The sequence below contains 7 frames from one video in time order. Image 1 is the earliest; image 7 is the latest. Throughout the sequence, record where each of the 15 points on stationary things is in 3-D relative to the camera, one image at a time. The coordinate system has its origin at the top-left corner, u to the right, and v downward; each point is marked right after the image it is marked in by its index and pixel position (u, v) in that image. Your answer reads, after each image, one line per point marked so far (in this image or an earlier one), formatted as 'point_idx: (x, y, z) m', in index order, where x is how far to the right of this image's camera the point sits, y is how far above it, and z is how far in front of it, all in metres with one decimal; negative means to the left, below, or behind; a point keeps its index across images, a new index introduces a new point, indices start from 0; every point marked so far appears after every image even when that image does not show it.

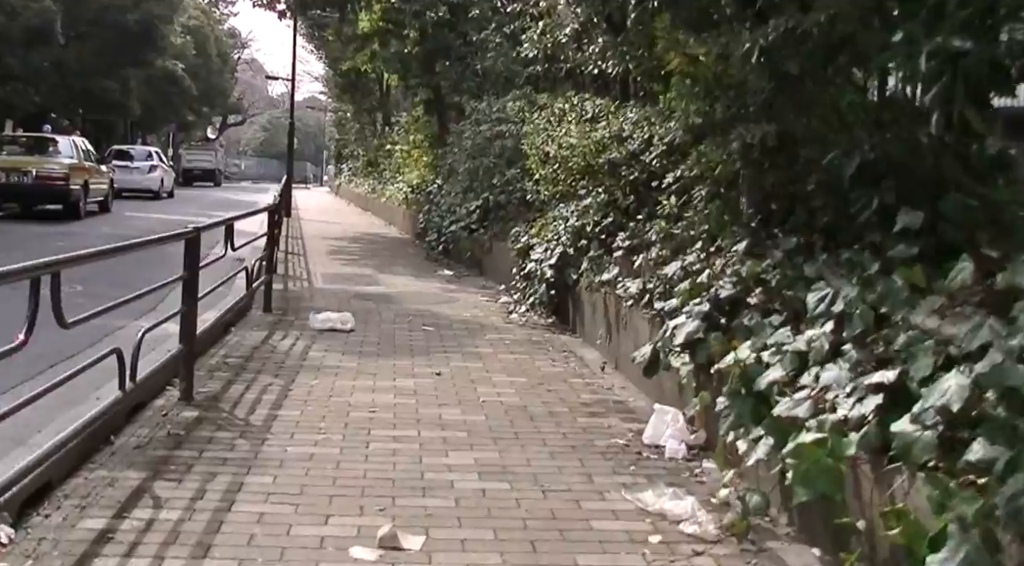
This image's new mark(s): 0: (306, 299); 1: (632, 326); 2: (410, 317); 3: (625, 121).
0: (-2.3, -0.2, +11.9) m
1: (+0.9, -0.3, +7.5) m
2: (-1.0, -0.3, +10.7) m
3: (+1.1, +1.5, +9.7) m
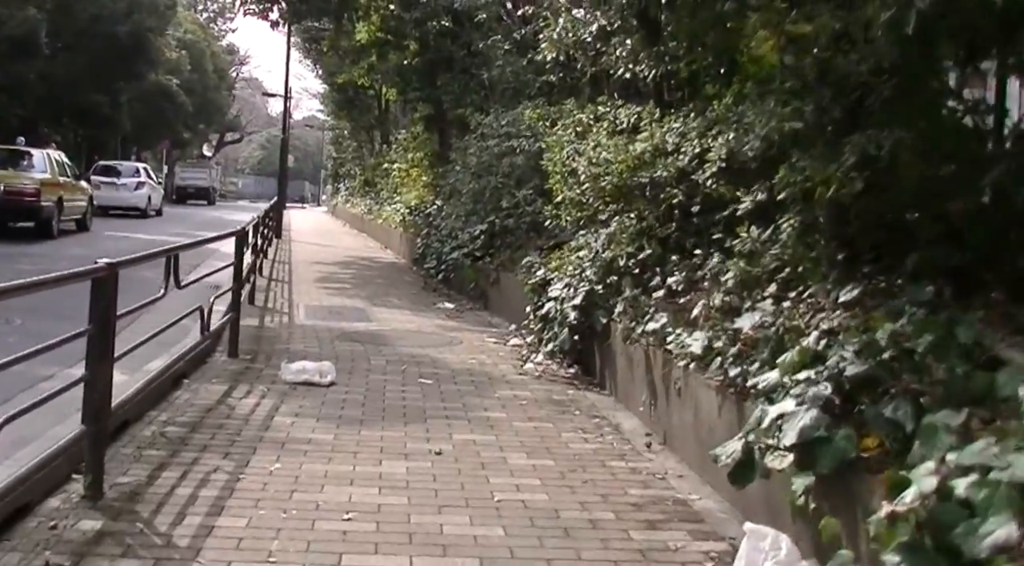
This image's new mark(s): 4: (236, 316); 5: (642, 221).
0: (-2.2, -0.5, +10.1) m
1: (+1.0, -0.6, +5.8) m
2: (-0.9, -0.7, +9.0) m
3: (+1.2, +1.1, +8.0) m
4: (-2.3, -0.3, +8.8) m
5: (+1.0, +0.5, +8.2) m
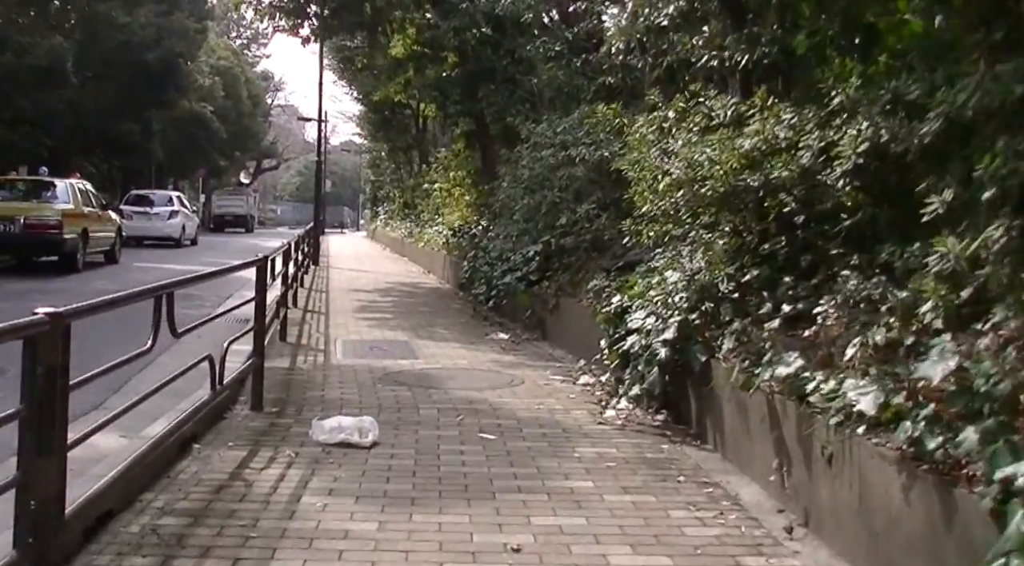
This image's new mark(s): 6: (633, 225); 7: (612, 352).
0: (-1.6, -0.8, +8.8) m
1: (+1.4, -0.7, +4.3) m
2: (-0.4, -0.9, +7.6) m
3: (+1.7, +1.0, +6.5) m
4: (-1.8, -0.6, +7.5) m
5: (+1.5, +0.3, +6.7) m
6: (+1.0, +0.5, +8.8) m
7: (+0.8, -0.5, +8.0) m
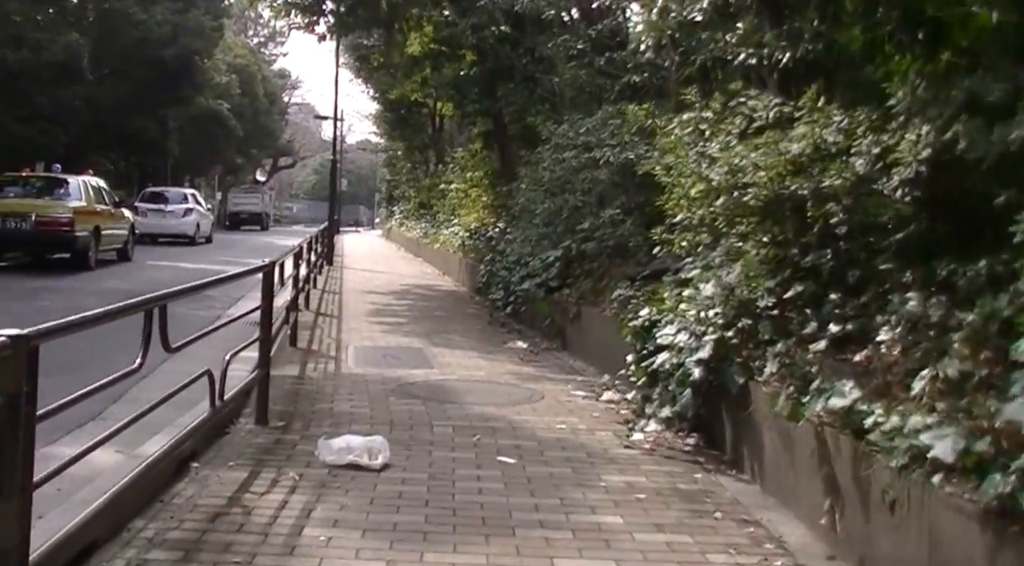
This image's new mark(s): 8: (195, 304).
0: (-1.5, -0.9, +8.3) m
1: (+1.5, -0.8, +3.8) m
2: (-0.3, -1.0, +7.1) m
3: (+1.8, +0.9, +6.0) m
4: (-1.6, -0.6, +7.0) m
5: (+1.7, +0.2, +6.3) m
6: (+1.2, +0.4, +8.4) m
7: (+0.9, -0.6, +7.5) m
8: (-4.4, -0.3, +14.8) m
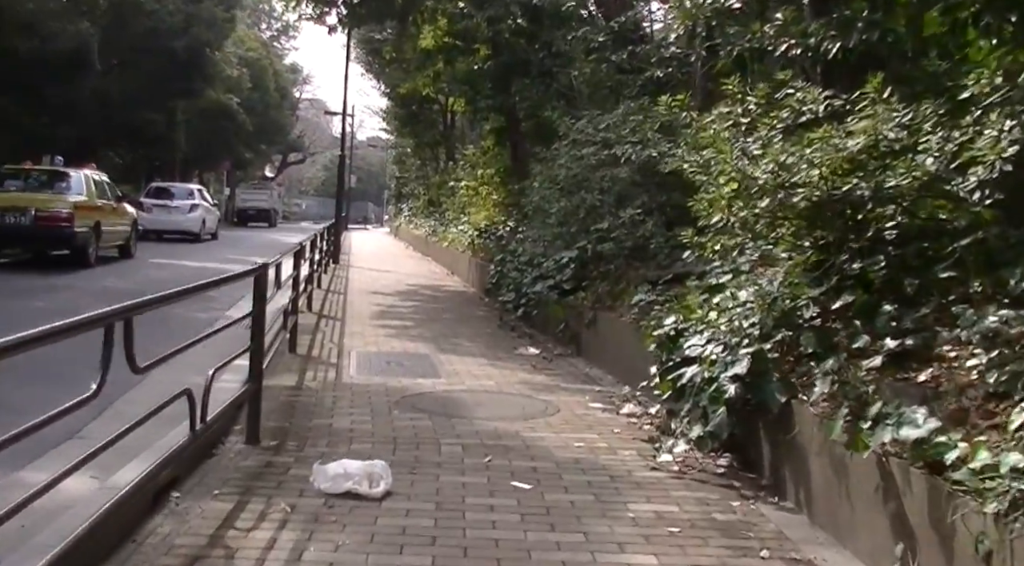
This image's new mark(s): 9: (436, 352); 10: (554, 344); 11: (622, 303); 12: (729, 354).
0: (-1.4, -0.9, +7.7) m
1: (+1.5, -0.9, +3.2) m
2: (-0.2, -1.0, +6.5) m
3: (+1.9, +0.8, +5.4) m
4: (-1.5, -0.6, +6.4) m
5: (+1.7, +0.2, +5.6) m
6: (+1.3, +0.4, +7.7) m
7: (+1.0, -0.6, +6.9) m
8: (-4.2, -0.3, +14.2) m
9: (-0.8, -0.7, +11.1) m
10: (+0.5, -0.7, +11.8) m
11: (+1.0, -0.2, +10.1) m
12: (+1.2, -0.4, +6.0) m
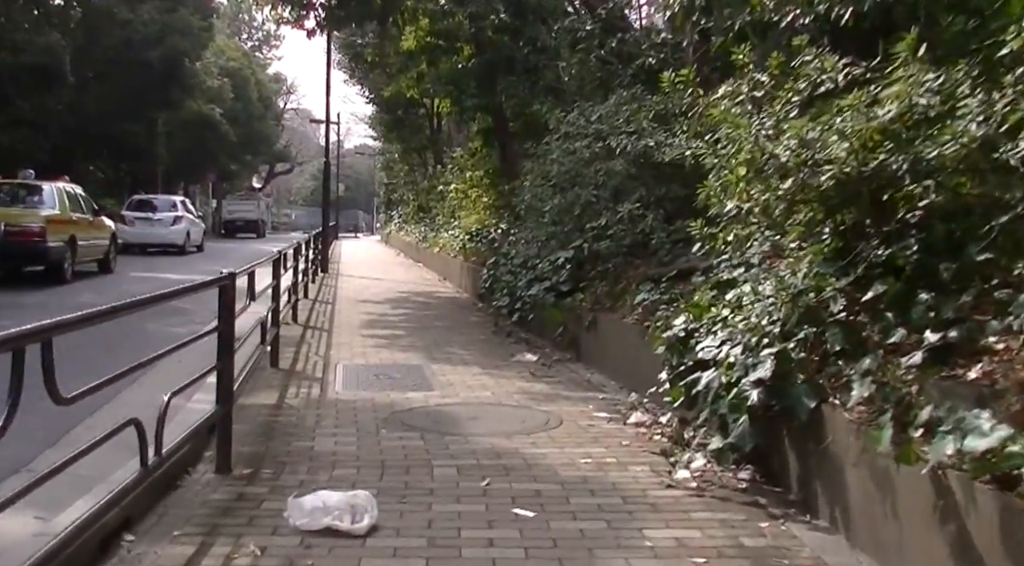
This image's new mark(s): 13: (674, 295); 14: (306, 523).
0: (-1.4, -1.0, +7.1) m
1: (+1.6, -0.8, +2.6) m
2: (-0.2, -1.0, +5.9) m
3: (+1.9, +0.9, +4.8) m
4: (-1.6, -0.7, +5.8) m
5: (+1.7, +0.2, +5.0) m
6: (+1.2, +0.4, +7.1) m
7: (+1.0, -0.6, +6.3) m
8: (-4.3, -0.5, +13.6) m
9: (-0.8, -0.8, +10.5) m
10: (+0.4, -0.7, +11.2) m
11: (+1.0, -0.2, +9.5) m
12: (+1.2, -0.4, +5.4) m
13: (+1.2, -0.1, +8.3) m
14: (-0.9, -1.1, +4.7) m
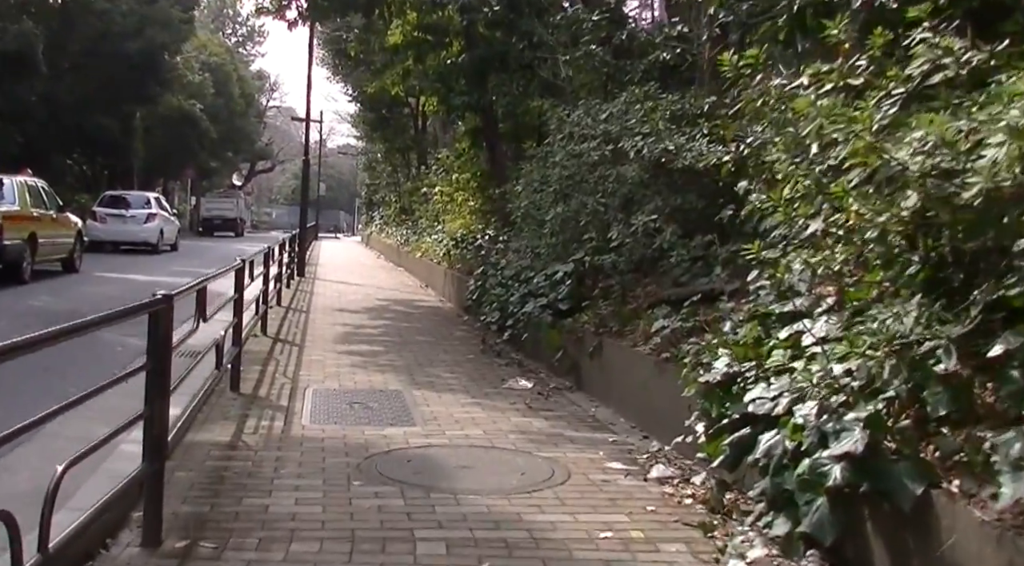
0: (-1.4, -1.1, +5.9) m
1: (+1.6, -1.0, +1.5) m
2: (-0.2, -1.2, +4.7) m
3: (+1.9, +0.7, +3.7) m
4: (-1.5, -0.8, +4.6) m
5: (+1.8, 0.0, +3.9) m
6: (+1.3, +0.2, +6.0) m
7: (+1.0, -0.8, +5.1) m
8: (-4.4, -0.5, +12.3) m
9: (-0.9, -0.9, +9.3) m
10: (+0.3, -0.9, +10.0) m
11: (+0.9, -0.3, +8.3) m
12: (+1.3, -0.5, +4.2) m
13: (+1.2, -0.2, +7.1) m
14: (-0.9, -1.2, +3.5) m
